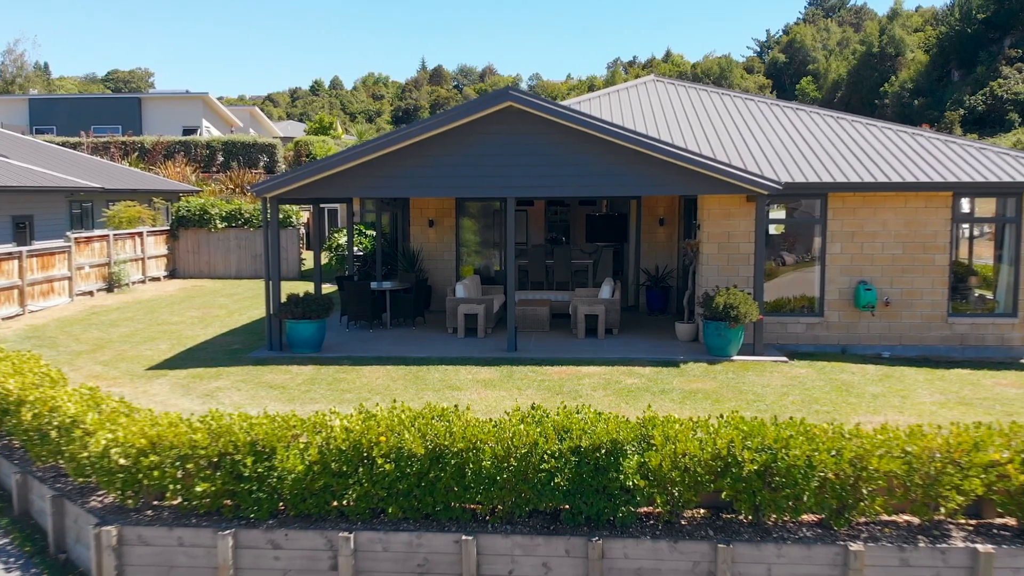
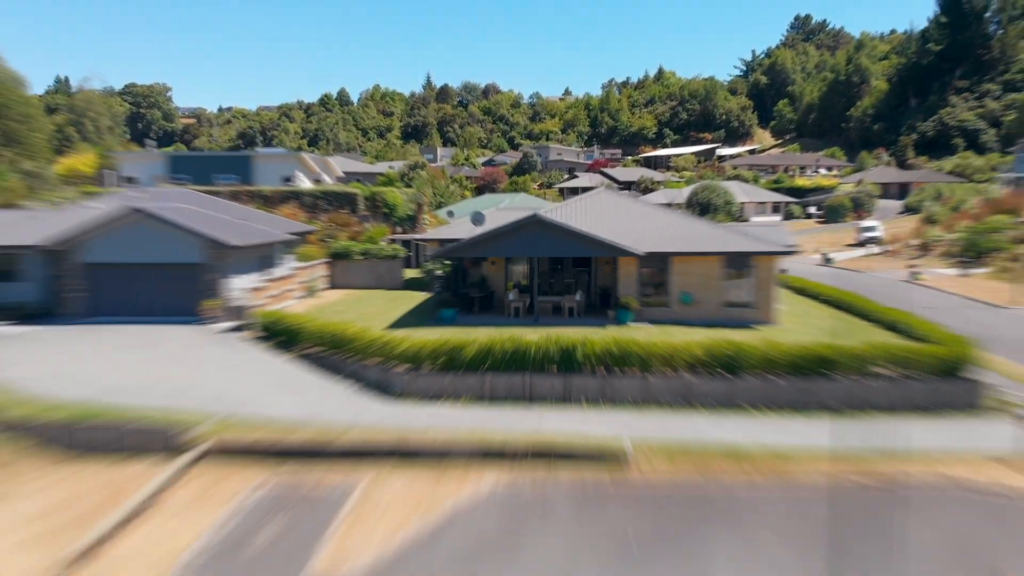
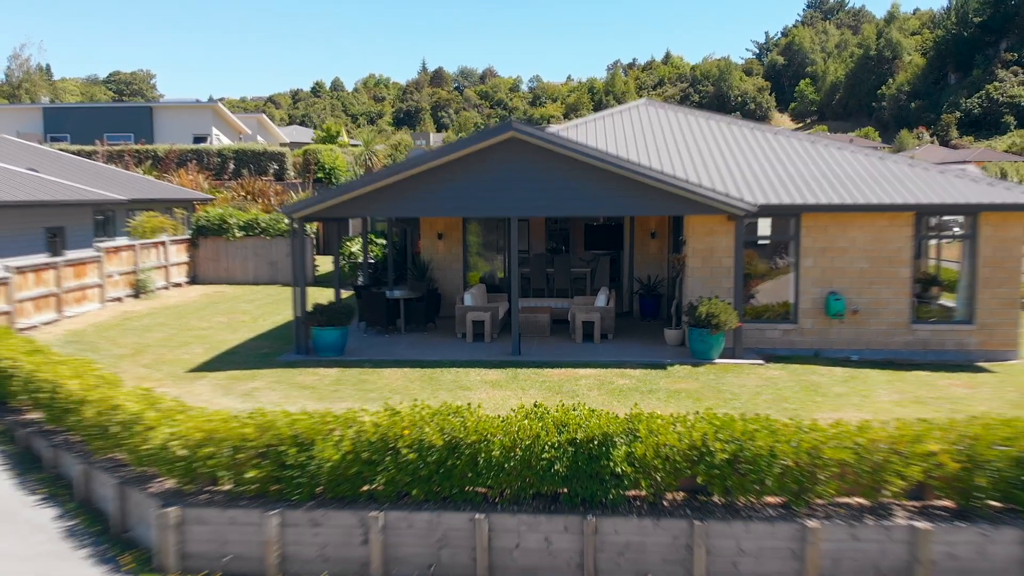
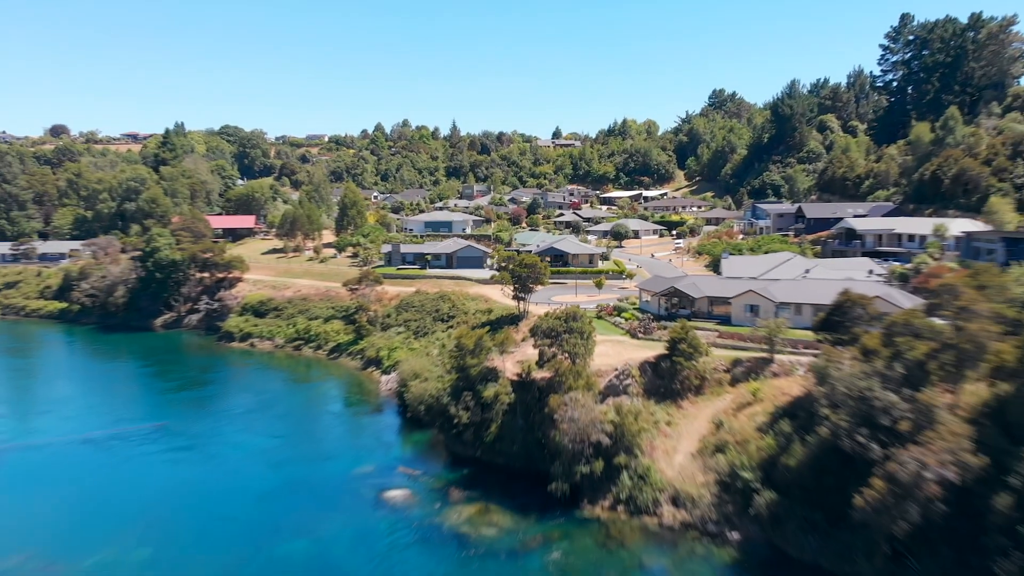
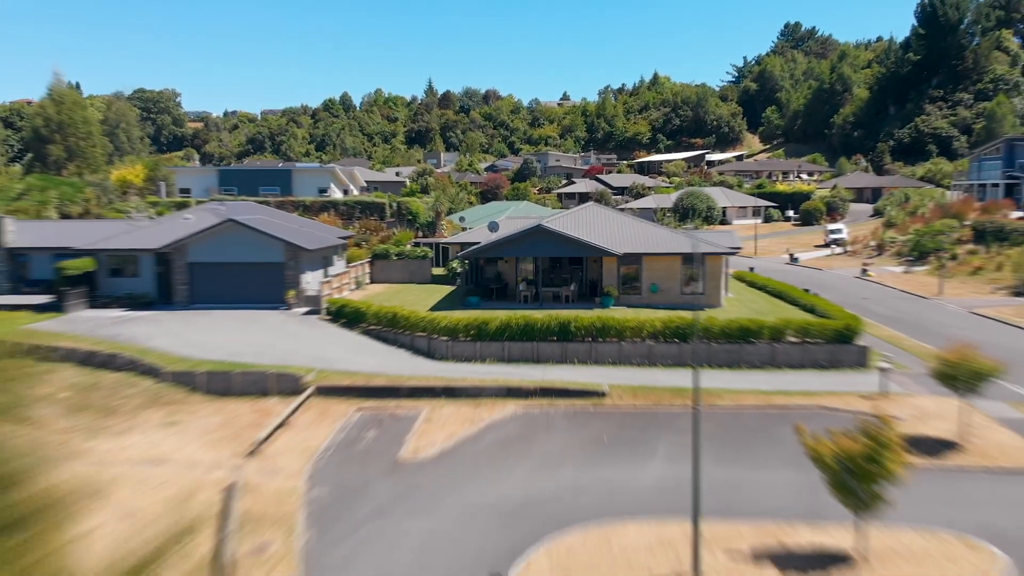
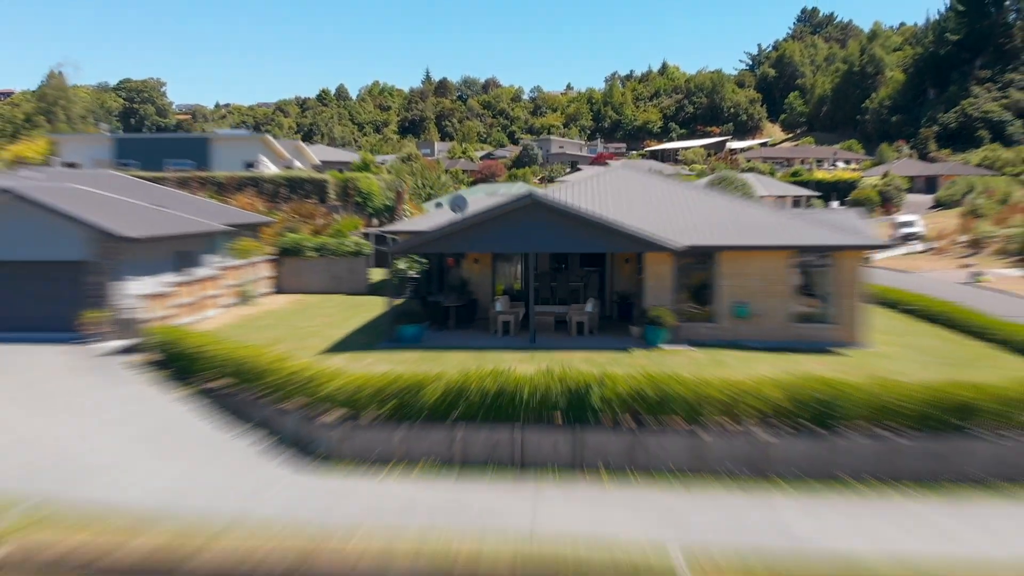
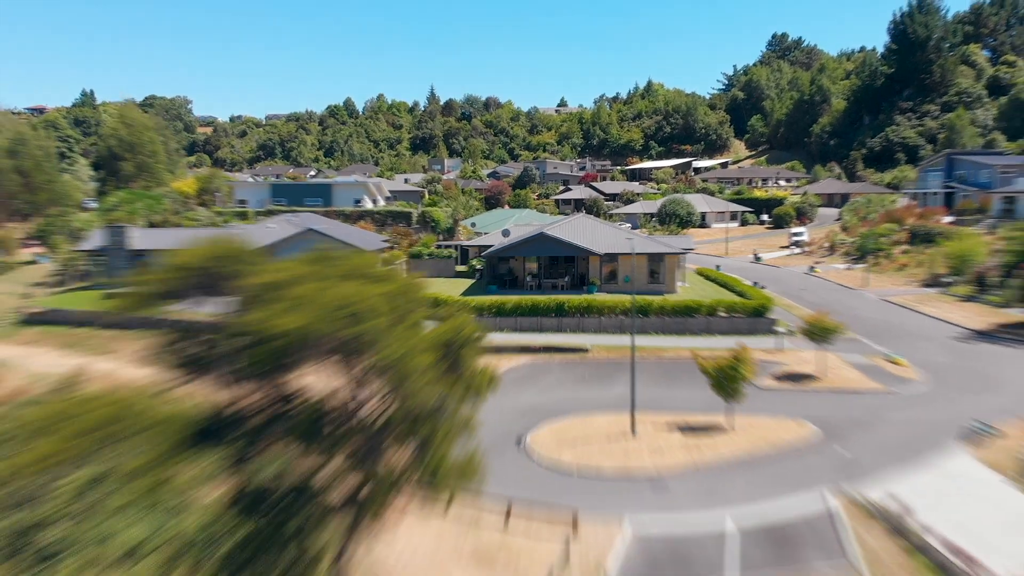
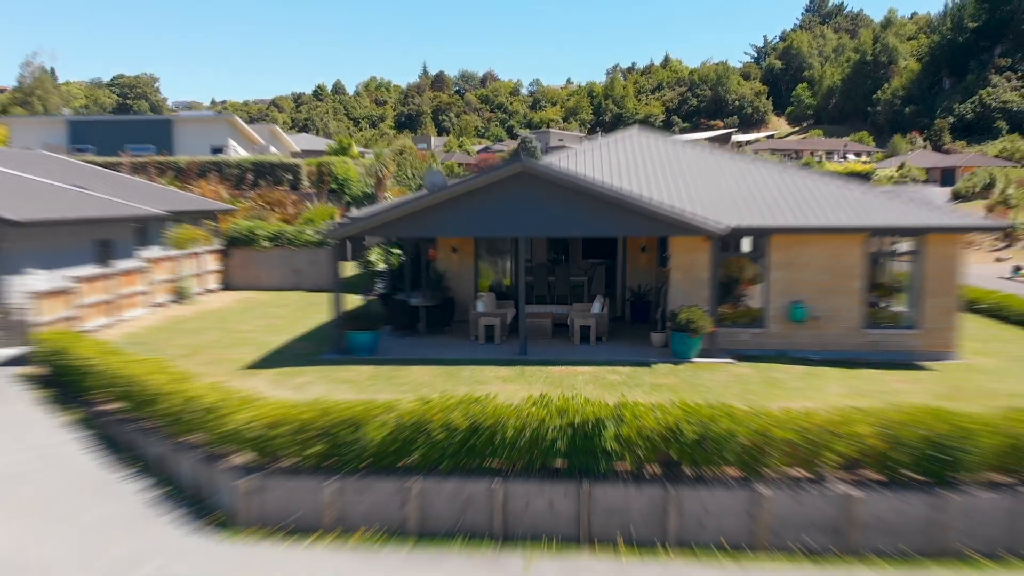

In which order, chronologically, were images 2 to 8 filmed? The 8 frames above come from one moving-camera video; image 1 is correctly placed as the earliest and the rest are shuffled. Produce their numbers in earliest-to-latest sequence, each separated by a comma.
3, 8, 6, 2, 5, 7, 4
